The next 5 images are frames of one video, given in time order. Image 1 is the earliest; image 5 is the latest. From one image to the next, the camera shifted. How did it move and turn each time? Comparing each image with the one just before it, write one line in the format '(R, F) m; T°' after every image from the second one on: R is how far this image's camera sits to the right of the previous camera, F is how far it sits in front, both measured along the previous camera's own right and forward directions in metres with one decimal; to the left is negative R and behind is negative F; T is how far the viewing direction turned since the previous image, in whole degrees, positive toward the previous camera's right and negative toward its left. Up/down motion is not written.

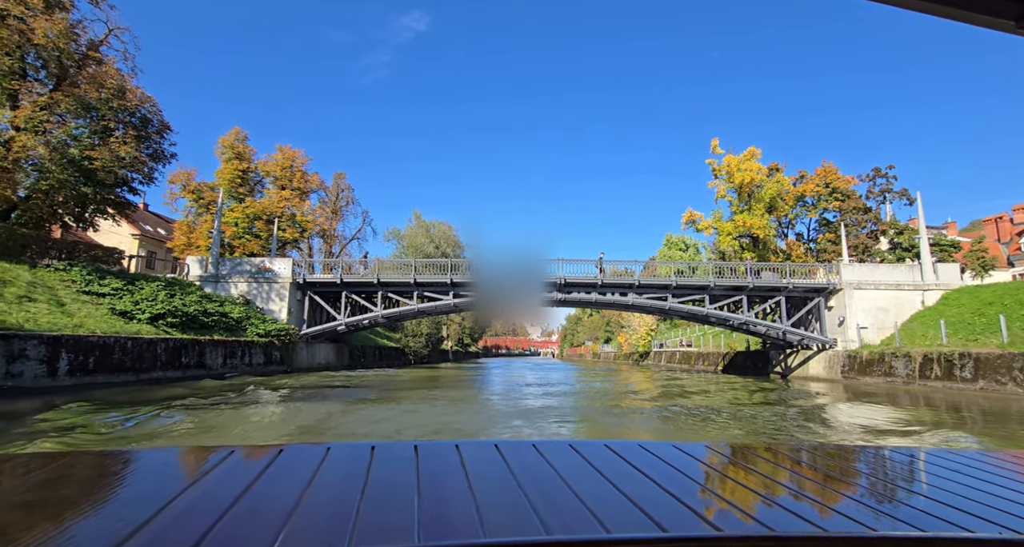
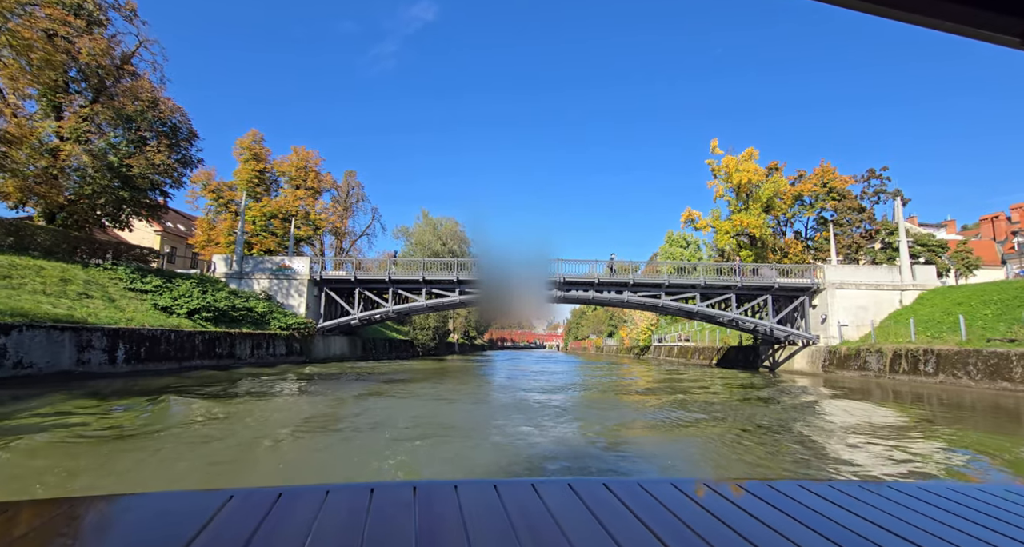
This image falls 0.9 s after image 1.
(+0.1, -1.3) m; -1°
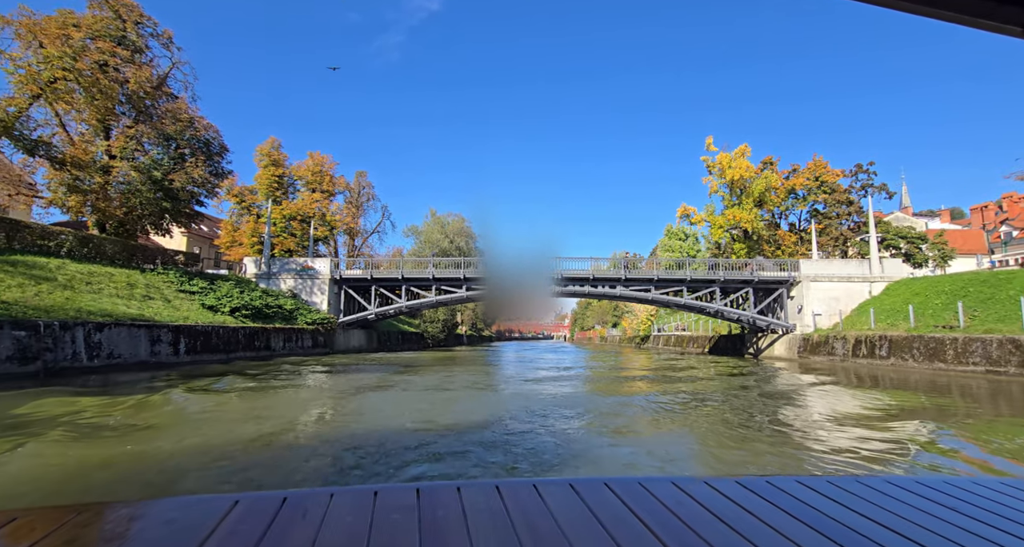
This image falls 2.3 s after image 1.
(+0.2, -1.9) m; -1°
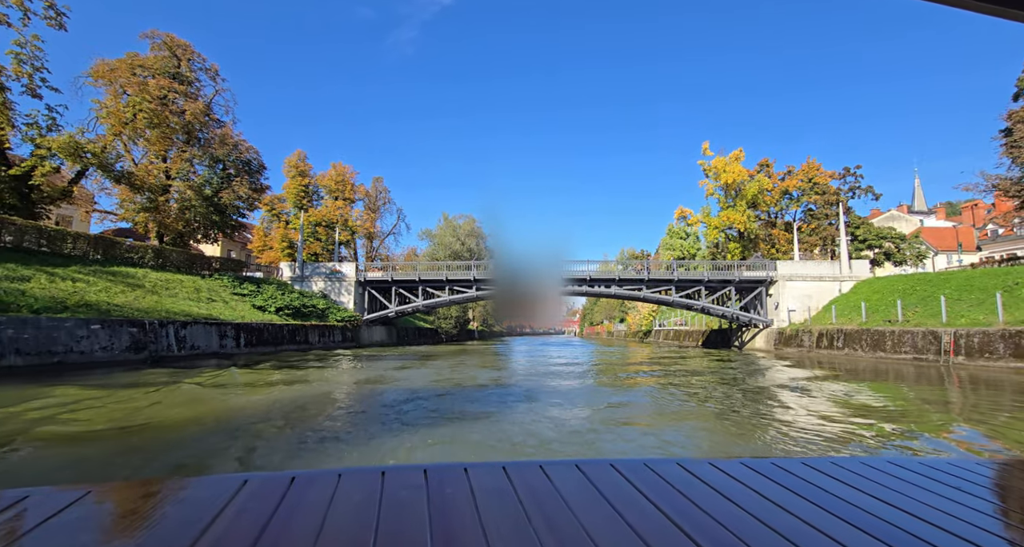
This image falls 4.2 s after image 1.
(+0.3, -2.5) m; -1°
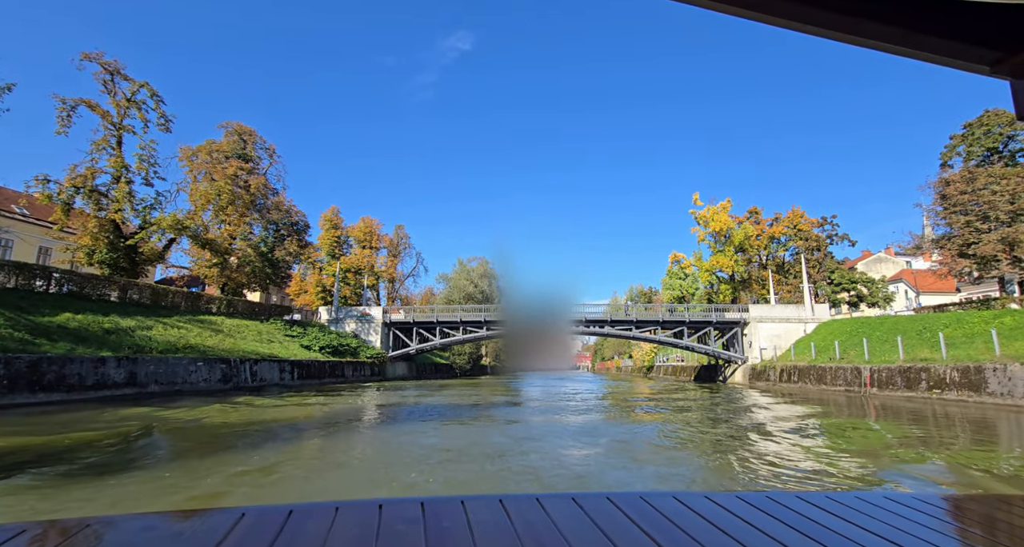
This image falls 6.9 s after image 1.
(+0.5, -3.6) m; -2°
